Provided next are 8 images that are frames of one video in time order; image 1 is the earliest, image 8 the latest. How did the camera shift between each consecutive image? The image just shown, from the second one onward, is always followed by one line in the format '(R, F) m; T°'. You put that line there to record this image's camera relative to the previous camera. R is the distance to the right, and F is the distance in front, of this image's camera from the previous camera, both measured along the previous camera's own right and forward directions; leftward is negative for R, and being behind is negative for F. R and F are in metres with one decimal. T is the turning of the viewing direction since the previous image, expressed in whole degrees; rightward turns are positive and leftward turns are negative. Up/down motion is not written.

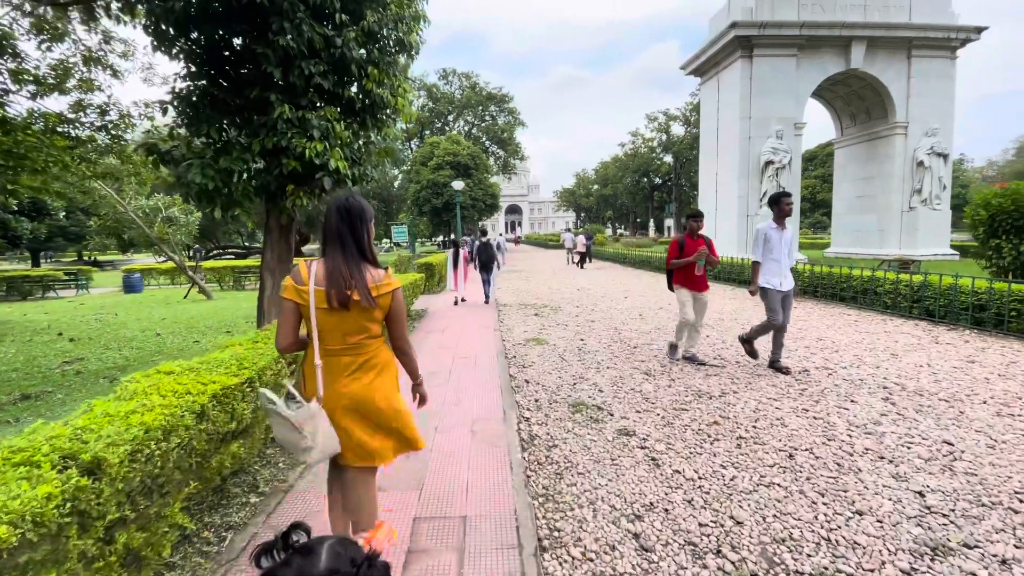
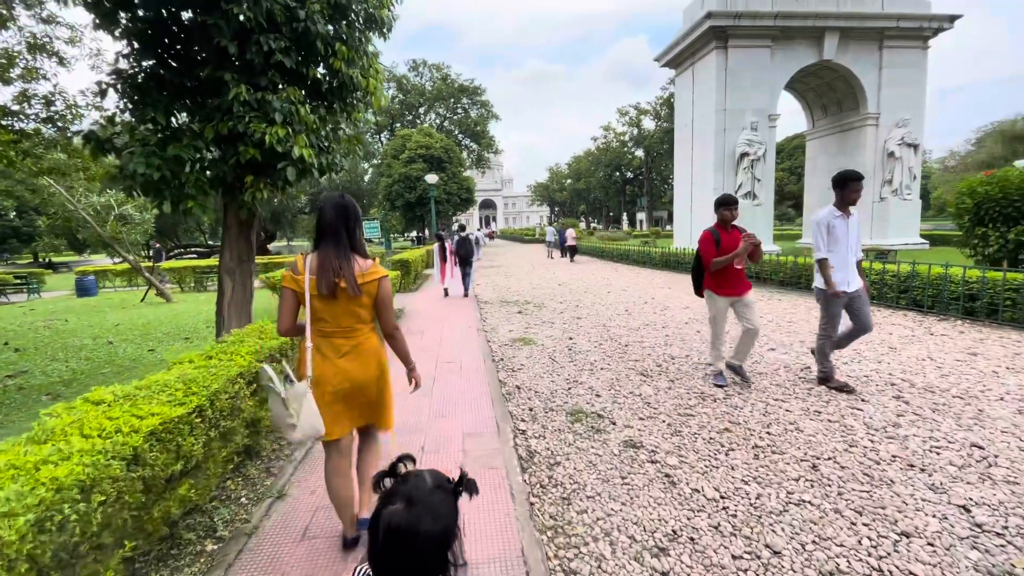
(-0.1, +0.4) m; +3°
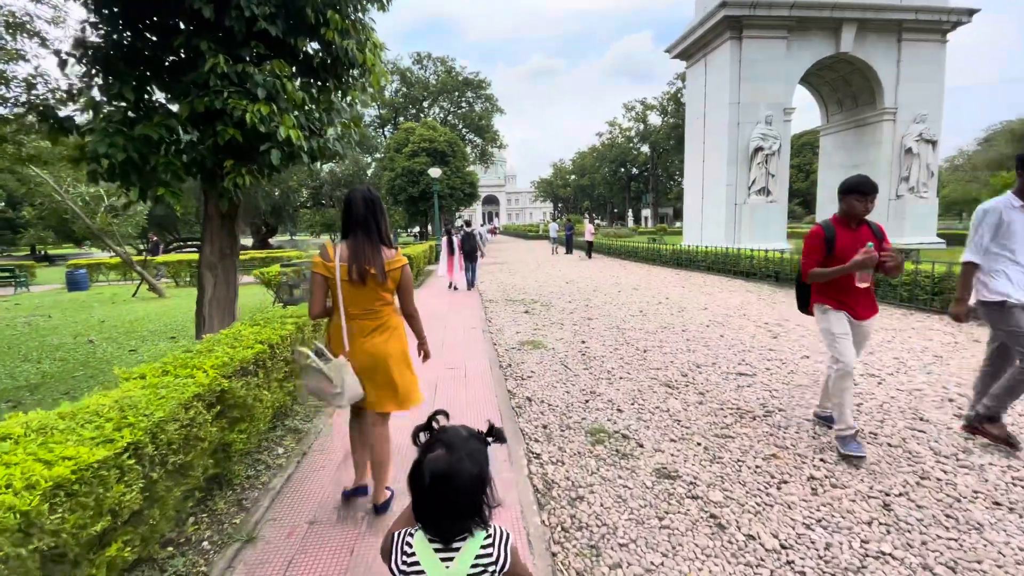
(-0.1, +0.5) m; 0°
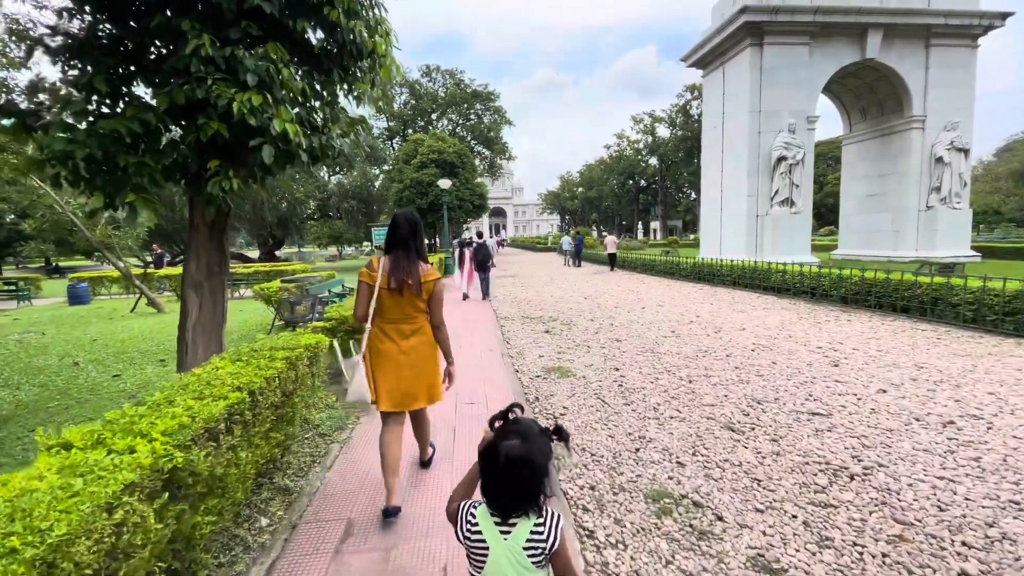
(-0.2, +0.7) m; -1°
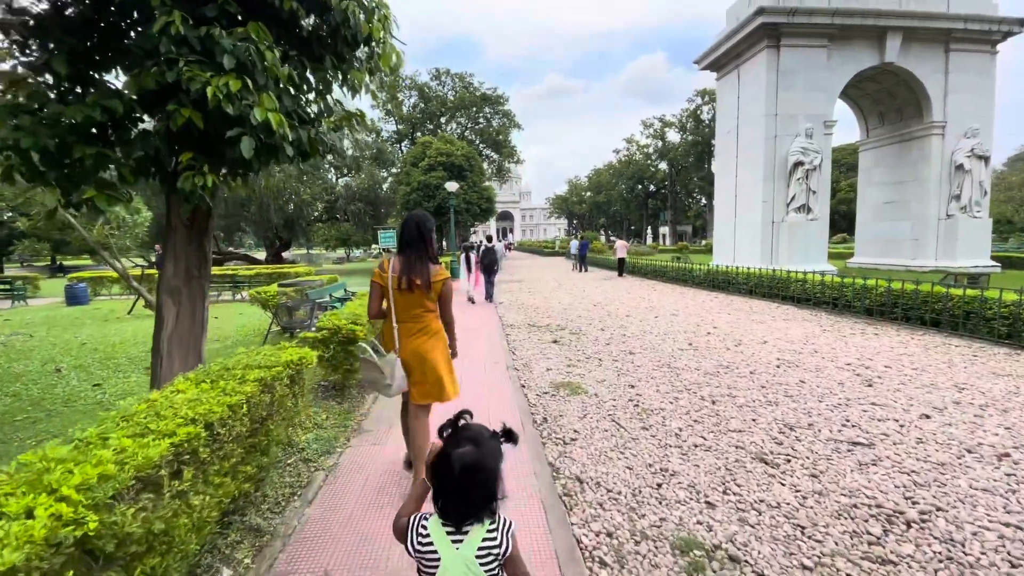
(0.0, +0.4) m; -1°
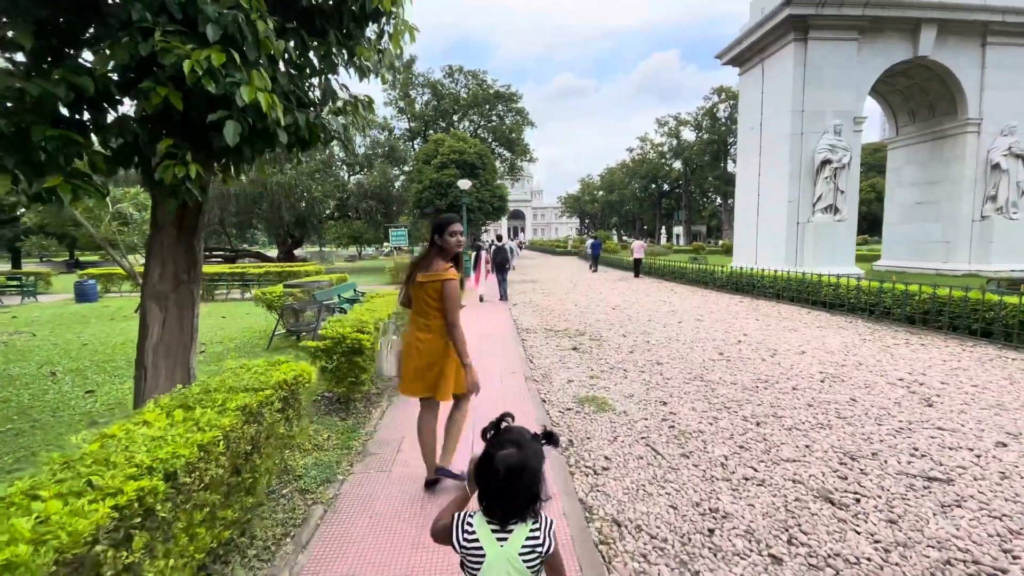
(-0.1, +0.4) m; -1°
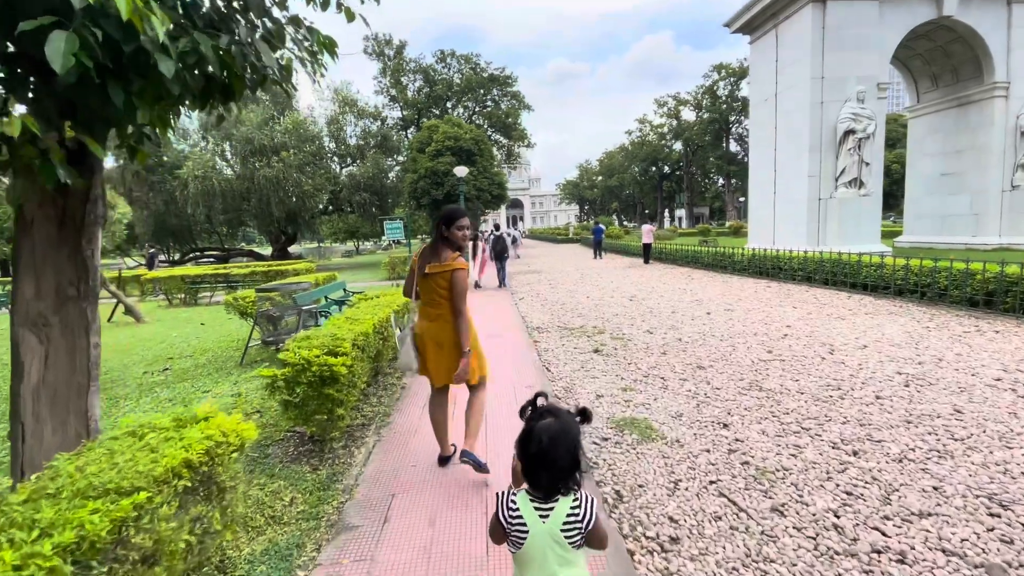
(-0.1, +1.0) m; 0°
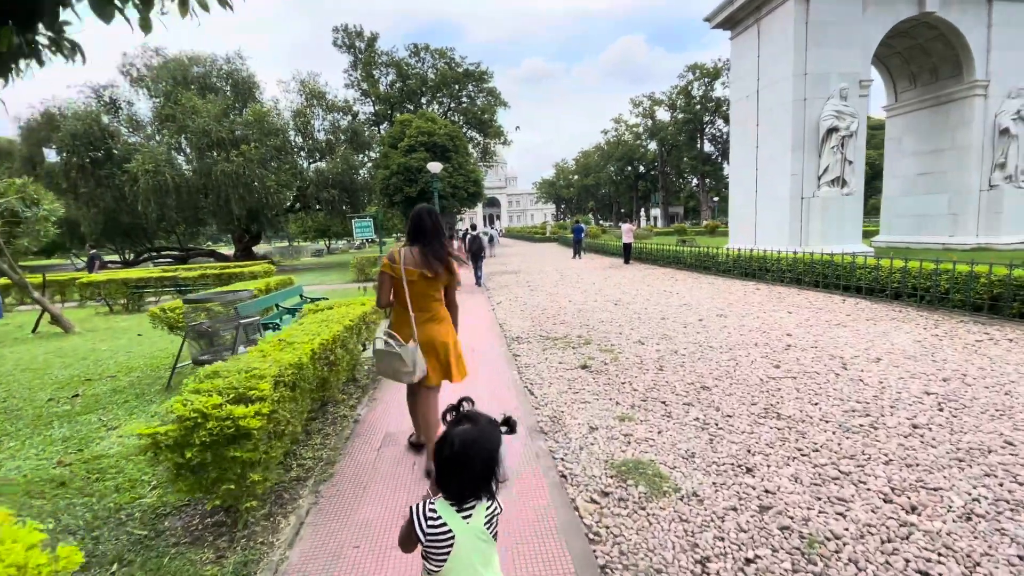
(0.0, +0.7) m; +3°
